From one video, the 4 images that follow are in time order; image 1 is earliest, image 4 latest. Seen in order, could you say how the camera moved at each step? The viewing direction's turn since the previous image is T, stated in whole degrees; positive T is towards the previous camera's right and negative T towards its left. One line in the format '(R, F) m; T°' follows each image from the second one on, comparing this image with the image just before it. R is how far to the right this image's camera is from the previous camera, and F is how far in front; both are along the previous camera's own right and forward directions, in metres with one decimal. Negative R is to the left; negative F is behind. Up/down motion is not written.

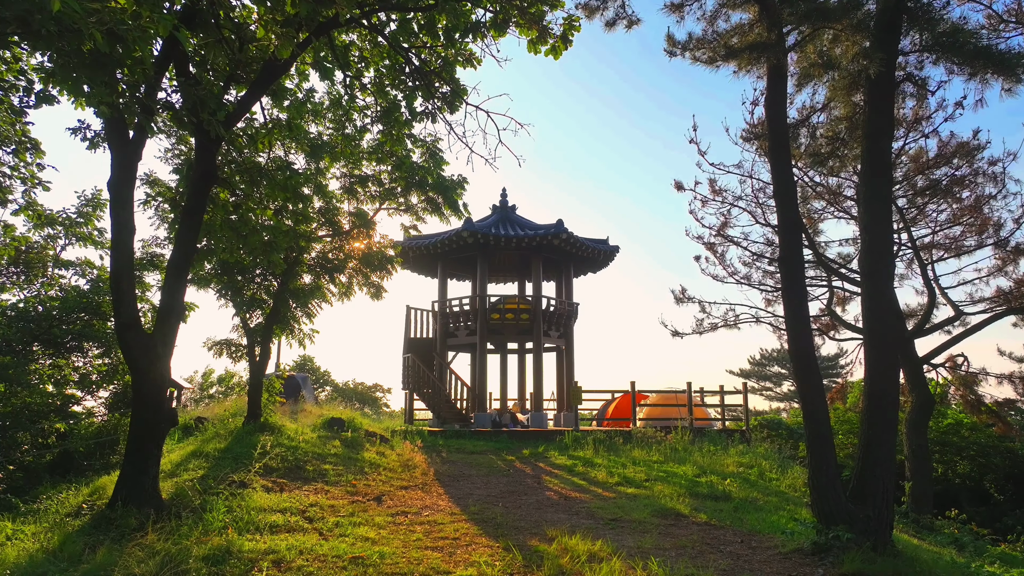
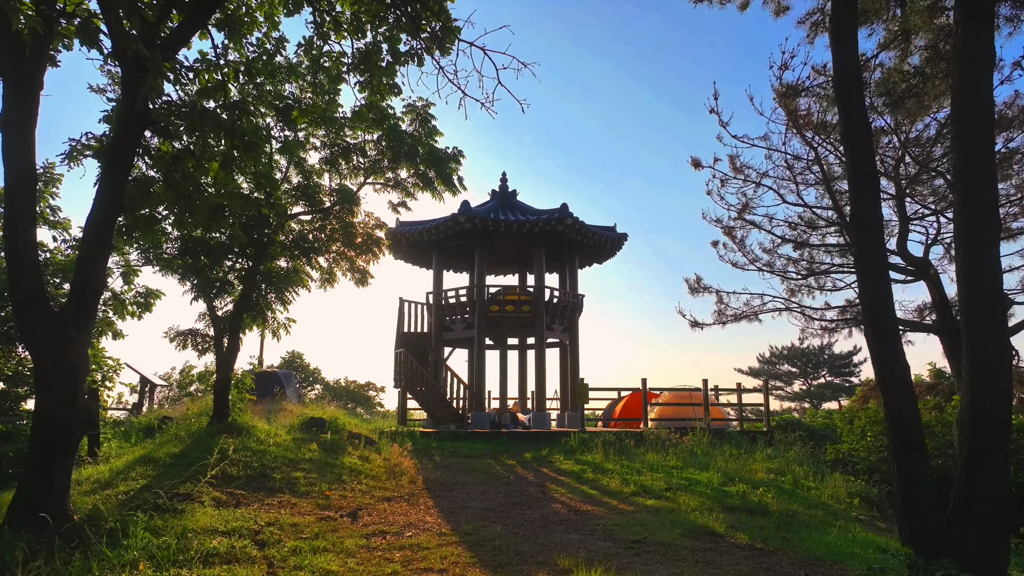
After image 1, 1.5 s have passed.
(0.0, +1.3) m; 0°
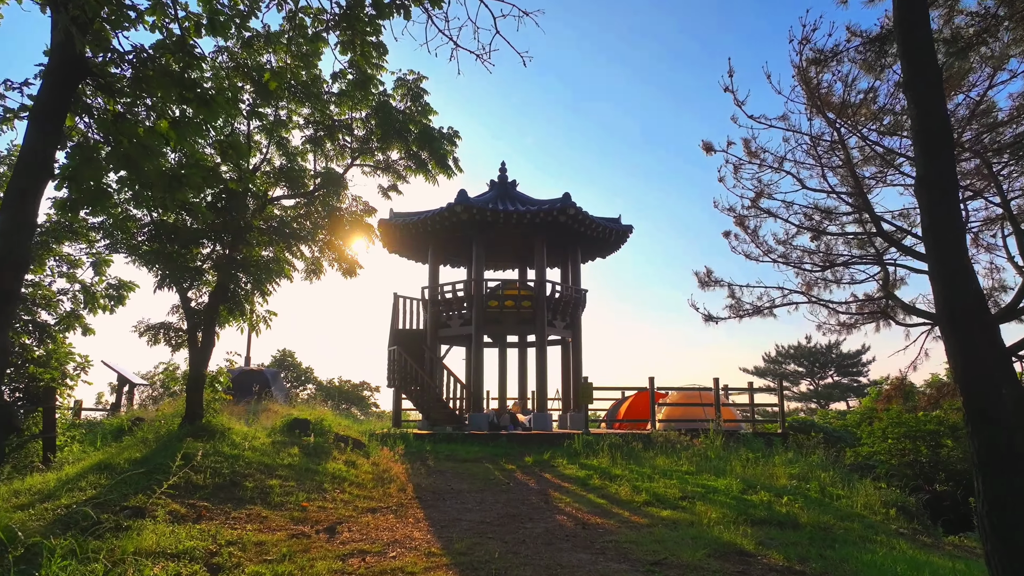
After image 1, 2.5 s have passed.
(0.0, +0.8) m; 0°
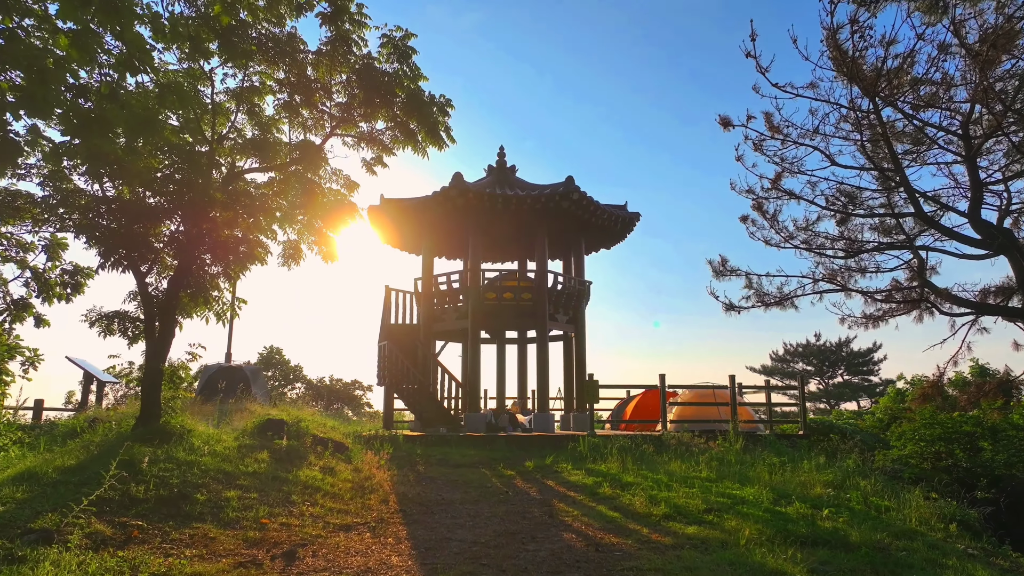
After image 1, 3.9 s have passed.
(0.0, +1.1) m; 0°
